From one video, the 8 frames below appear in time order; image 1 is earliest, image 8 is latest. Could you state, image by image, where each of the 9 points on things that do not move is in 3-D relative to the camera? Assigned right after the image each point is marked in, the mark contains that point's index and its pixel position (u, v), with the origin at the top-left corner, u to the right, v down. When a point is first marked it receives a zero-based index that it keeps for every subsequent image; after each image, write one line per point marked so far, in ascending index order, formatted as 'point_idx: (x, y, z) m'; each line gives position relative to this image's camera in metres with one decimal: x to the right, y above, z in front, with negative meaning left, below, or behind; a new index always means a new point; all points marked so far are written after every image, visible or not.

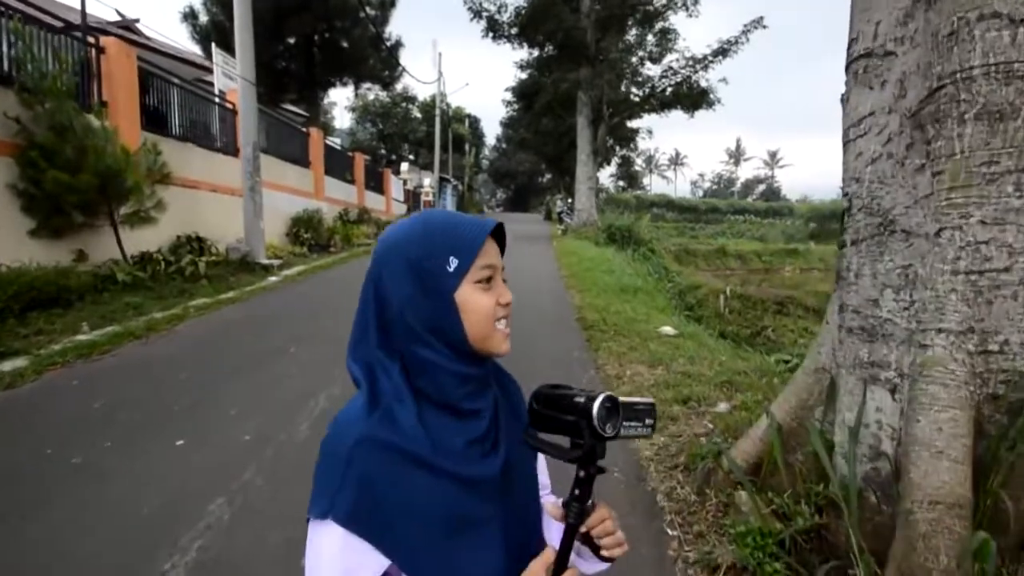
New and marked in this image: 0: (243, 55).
0: (-7.2, +6.2, +12.7) m
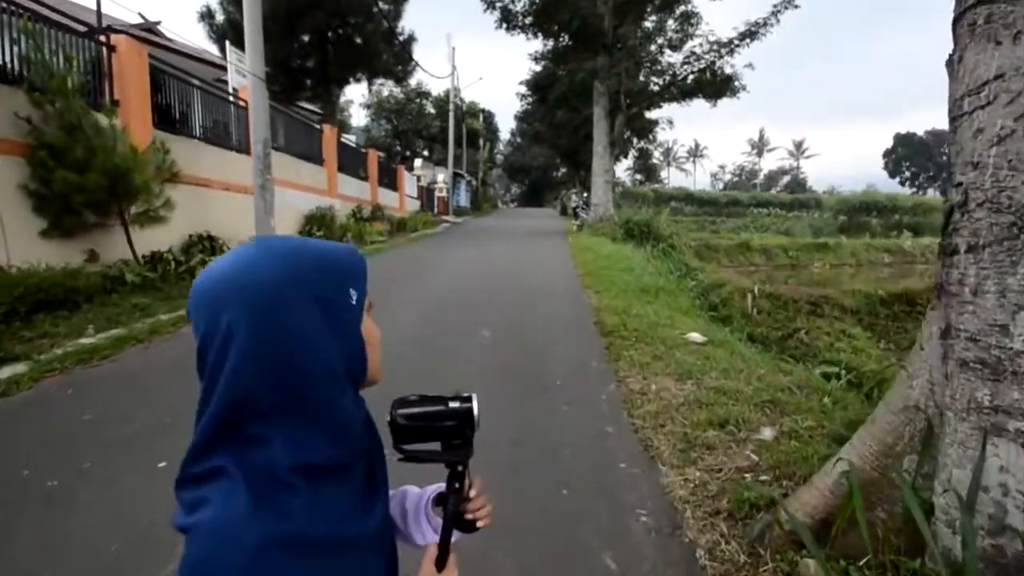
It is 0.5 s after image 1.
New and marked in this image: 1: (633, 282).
0: (-6.8, +6.2, +12.3) m
1: (+2.5, +0.1, +10.0) m
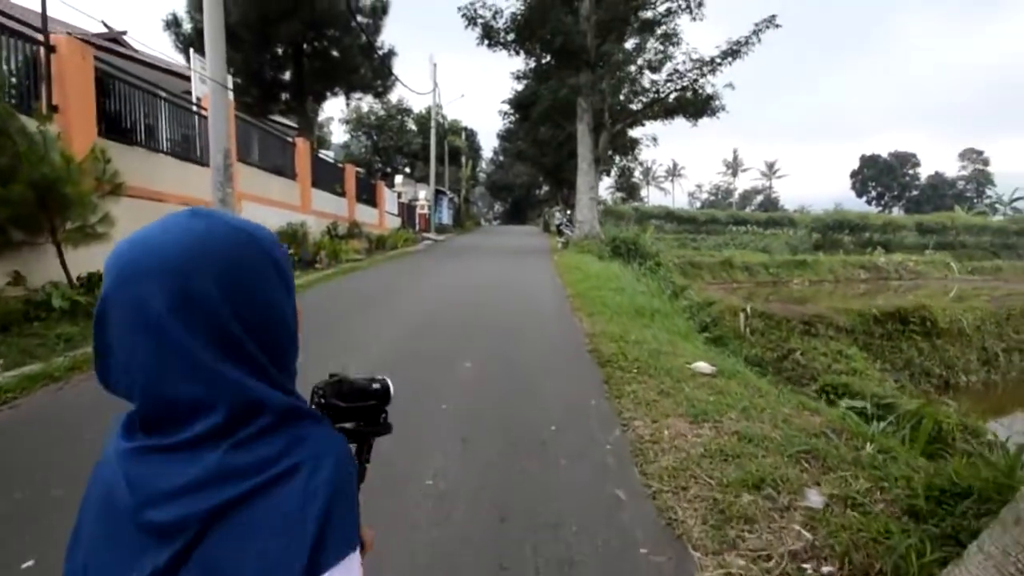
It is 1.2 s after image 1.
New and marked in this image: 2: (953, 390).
0: (-7.2, +5.7, +11.5) m
1: (+2.2, -0.3, +9.3) m
2: (+11.9, -2.8, +12.6) m
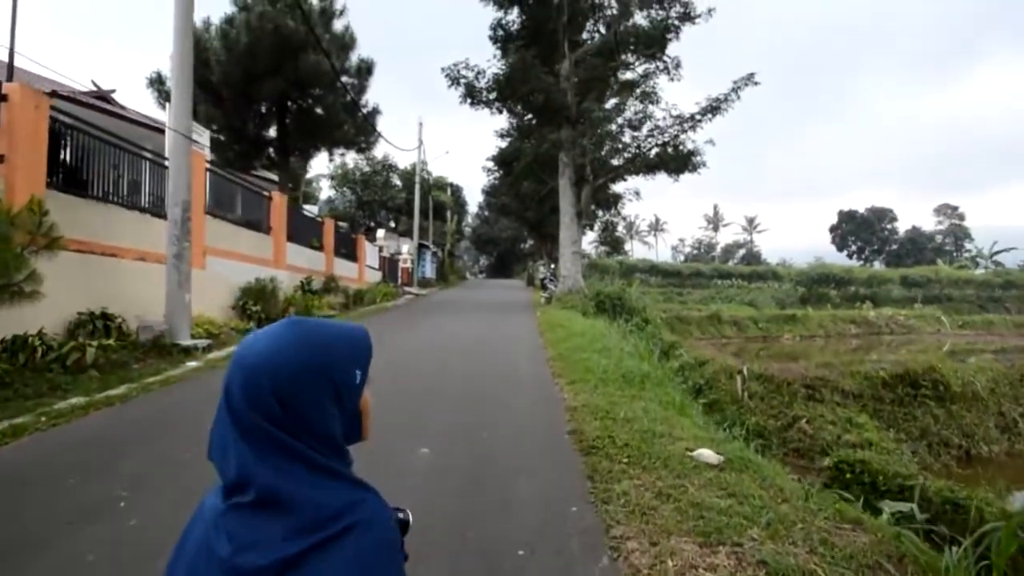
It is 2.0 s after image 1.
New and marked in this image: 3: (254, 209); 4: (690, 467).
0: (-7.8, +4.2, +10.9) m
1: (+1.8, -1.4, +8.4) m
2: (+11.3, -4.3, +11.6) m
3: (-9.7, +2.9, +17.7) m
4: (+1.7, -1.7, +4.5) m
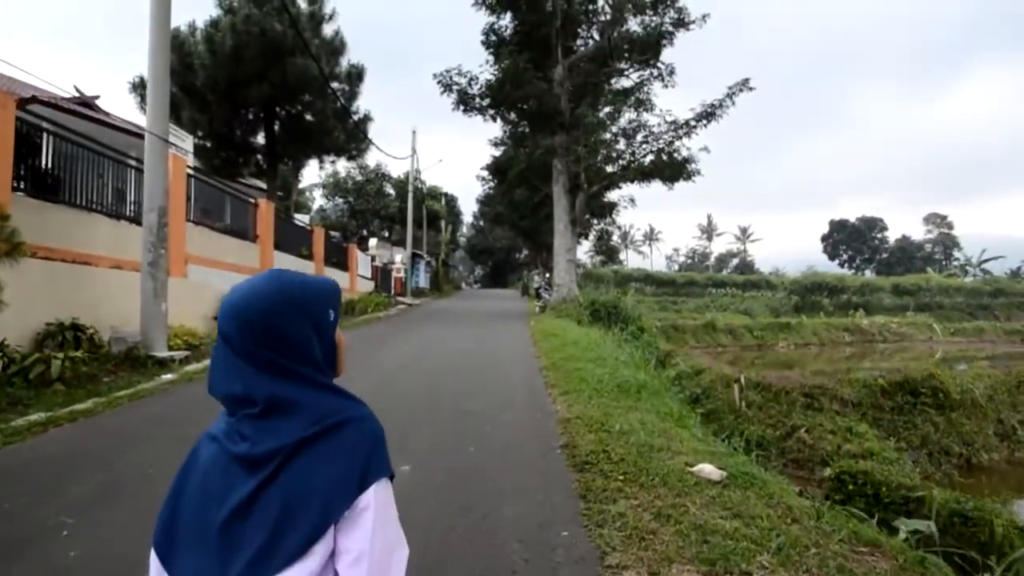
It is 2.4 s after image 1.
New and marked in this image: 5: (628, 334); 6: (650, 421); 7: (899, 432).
0: (-8.0, +4.0, +10.6) m
1: (+1.6, -1.5, +8.1) m
2: (+11.2, -4.4, +11.4) m
3: (-10.0, +2.6, +17.3) m
4: (+1.6, -1.7, +4.2) m
5: (+4.0, -1.6, +16.2) m
6: (+1.7, -1.7, +6.0) m
7: (+9.5, -3.5, +11.5) m
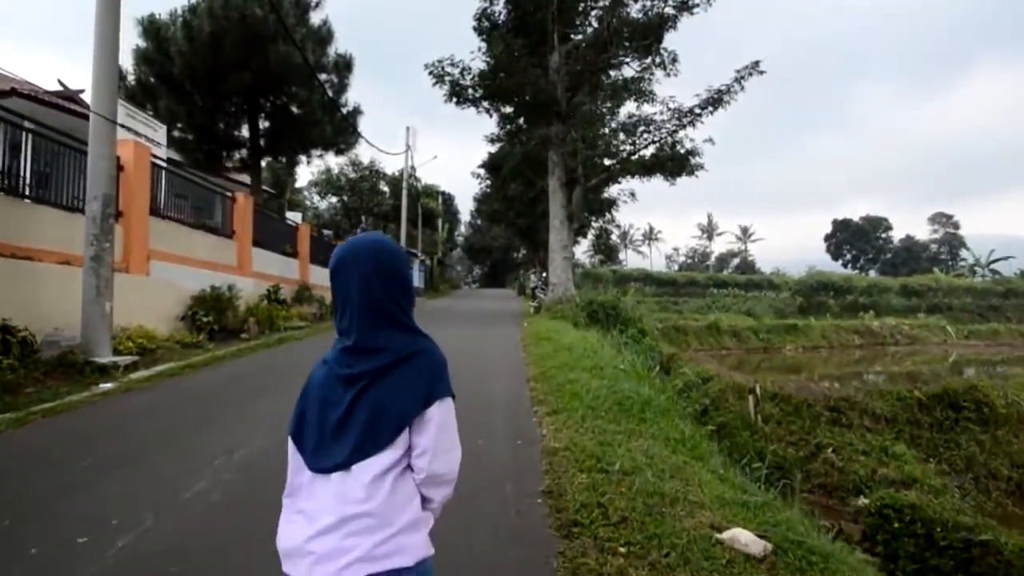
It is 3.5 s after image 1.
0: (-8.2, +4.1, +9.4) m
1: (+1.3, -1.5, +6.8) m
2: (+10.9, -4.4, +10.1) m
3: (-10.2, +2.6, +16.1) m
4: (+1.3, -1.7, +2.9) m
5: (+3.7, -1.6, +15.0) m
6: (+1.5, -1.7, +4.7) m
7: (+9.2, -3.5, +10.3) m
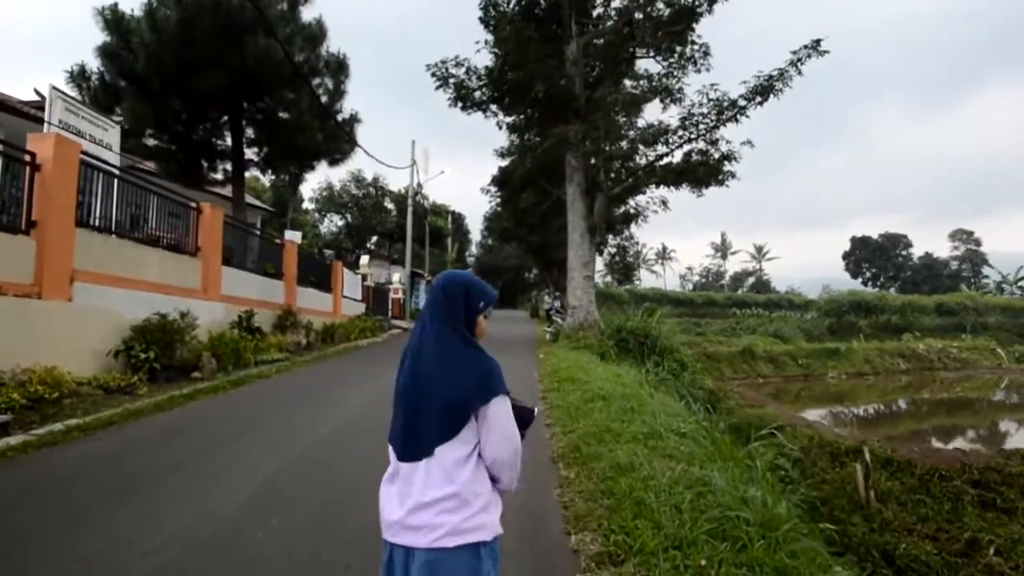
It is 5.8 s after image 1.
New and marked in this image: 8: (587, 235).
0: (-8.0, +3.6, +7.0) m
1: (+1.5, -1.8, +4.0) m
2: (+11.2, -4.8, +7.0) m
3: (-9.9, +1.8, +13.7) m
4: (+1.4, -1.8, +0.1) m
5: (+4.0, -2.2, +12.1) m
6: (+1.6, -1.9, +1.9) m
7: (+9.4, -3.9, +7.2) m
8: (+3.0, +2.1, +19.0) m
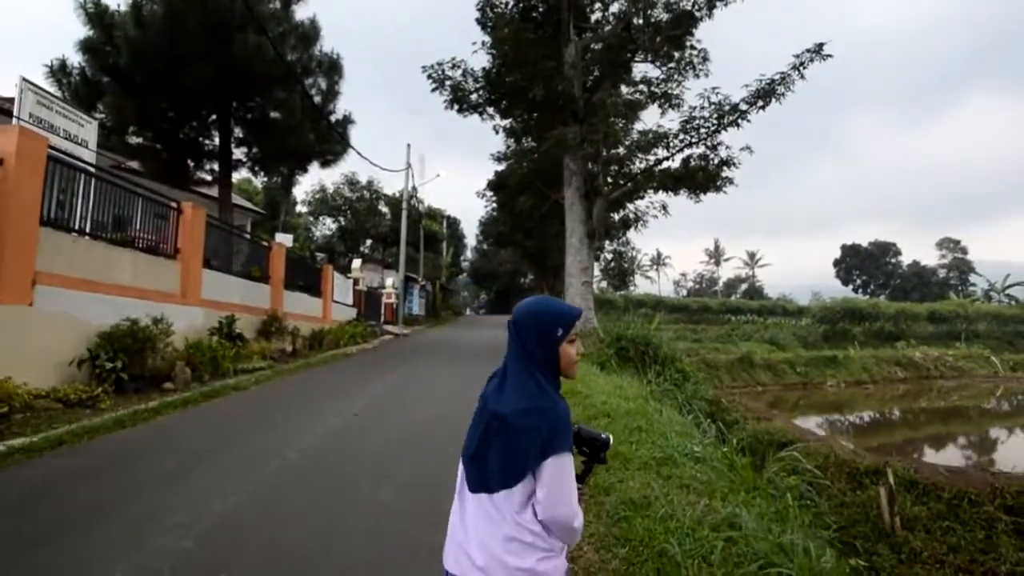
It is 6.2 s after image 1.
0: (-8.1, +3.6, +6.4) m
1: (+1.5, -1.9, +3.4) m
2: (+11.1, -4.9, +6.4) m
3: (-10.0, +1.7, +13.0) m
4: (+1.4, -1.9, -0.5) m
5: (+3.9, -2.4, +11.5) m
6: (+1.6, -1.9, +1.3) m
7: (+9.4, -4.0, +6.7) m
8: (+2.8, +1.8, +18.5) m
